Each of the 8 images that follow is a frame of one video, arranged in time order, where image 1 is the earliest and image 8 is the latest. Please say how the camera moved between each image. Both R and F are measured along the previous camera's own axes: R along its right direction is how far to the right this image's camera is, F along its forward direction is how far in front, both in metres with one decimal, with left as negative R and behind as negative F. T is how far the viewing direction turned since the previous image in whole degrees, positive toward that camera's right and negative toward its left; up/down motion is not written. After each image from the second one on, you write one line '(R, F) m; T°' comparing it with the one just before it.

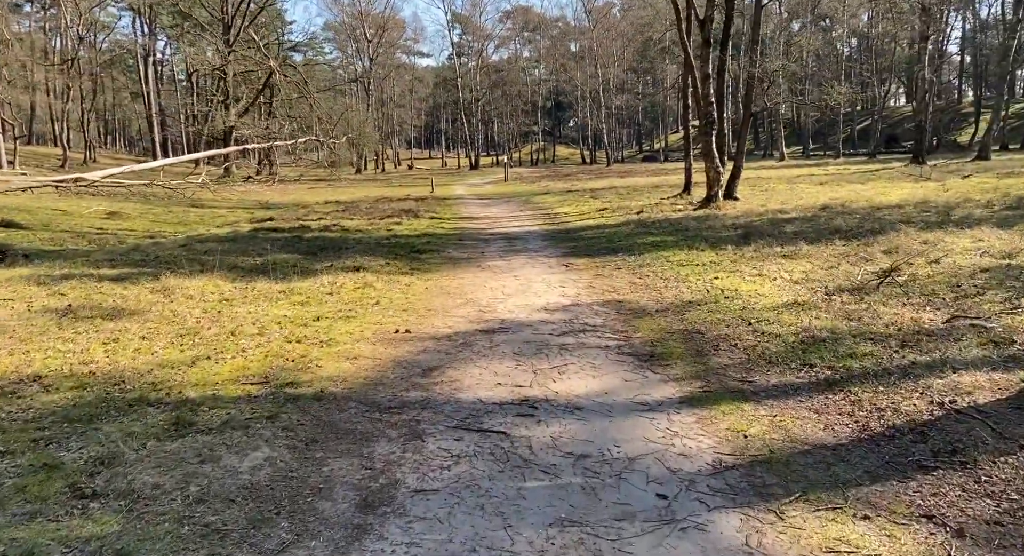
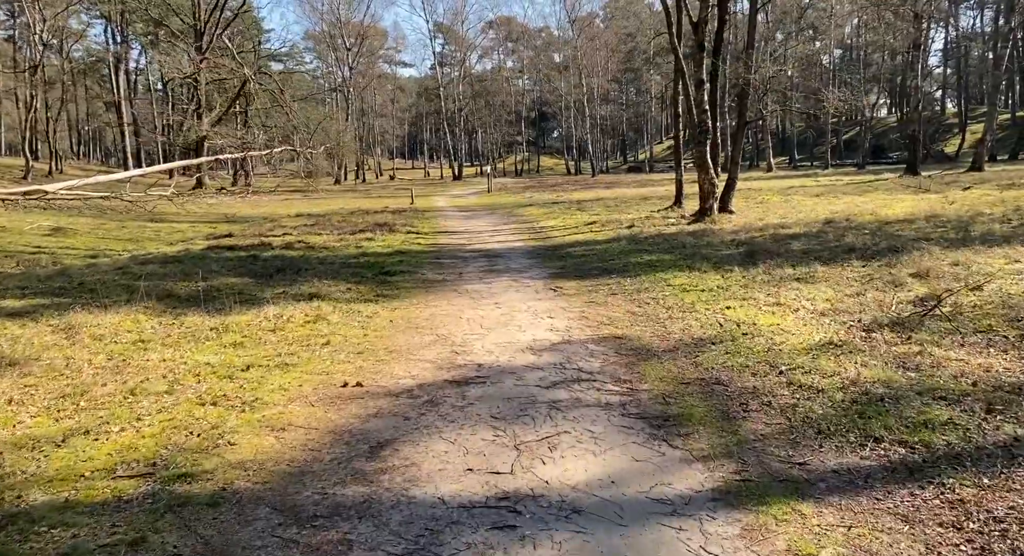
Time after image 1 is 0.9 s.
(+0.1, +1.6) m; +1°
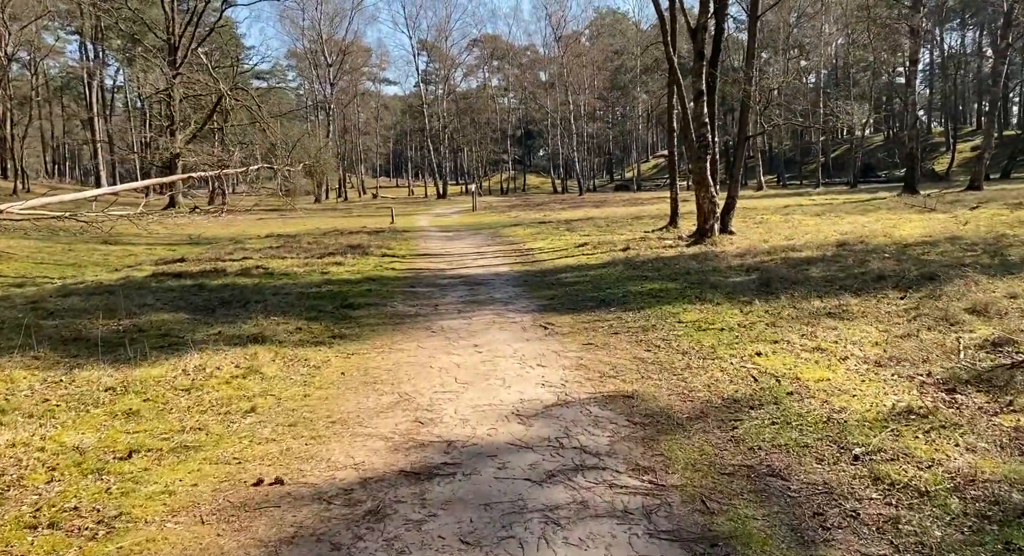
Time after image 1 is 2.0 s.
(0.0, +1.8) m; +1°
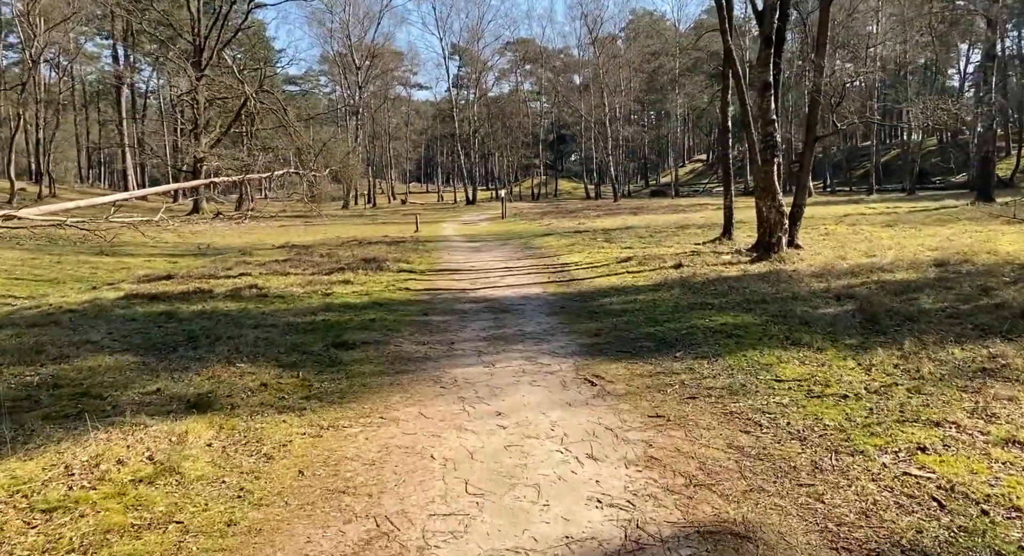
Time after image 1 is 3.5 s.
(-0.1, +2.5) m; -2°
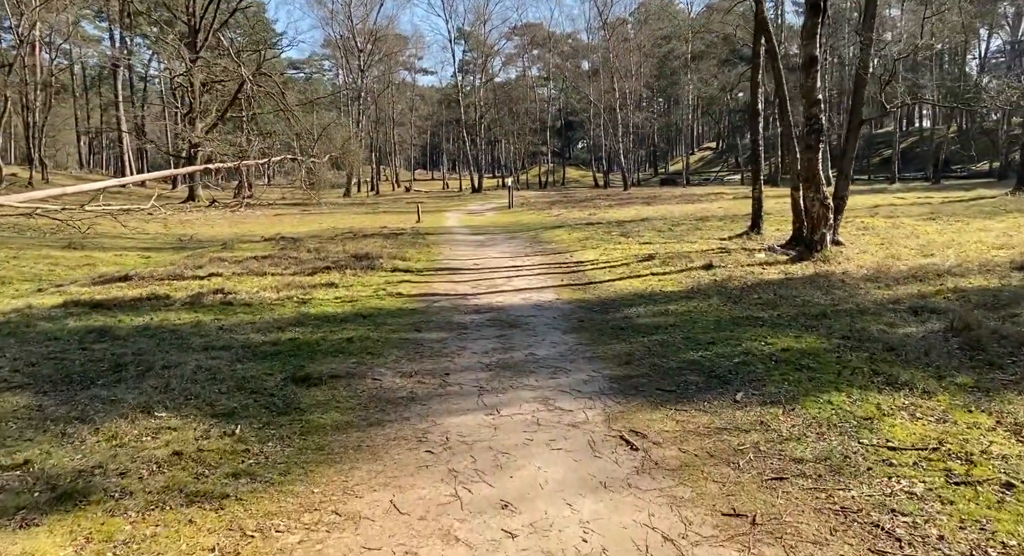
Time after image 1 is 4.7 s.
(0.0, +2.1) m; 0°
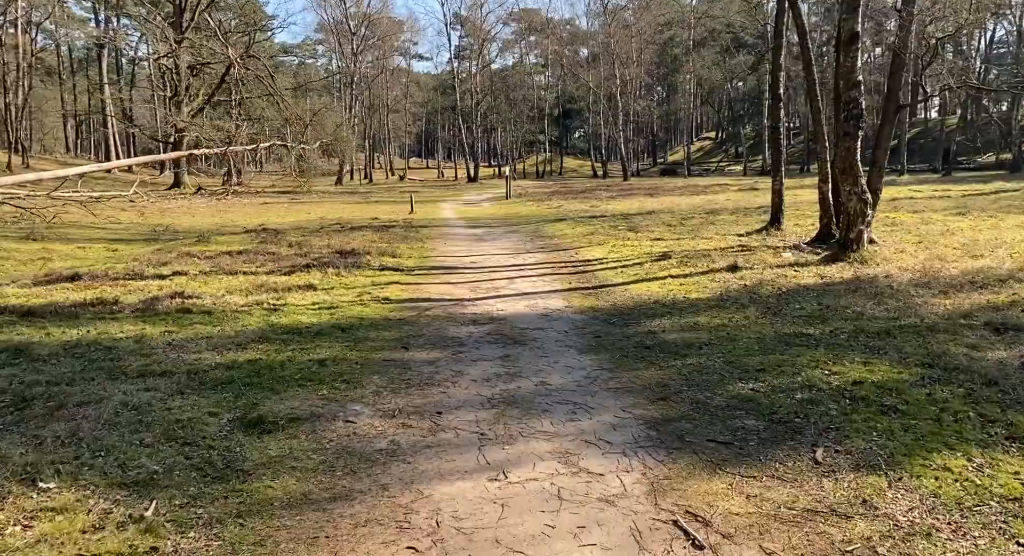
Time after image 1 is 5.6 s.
(-0.1, +1.6) m; 0°
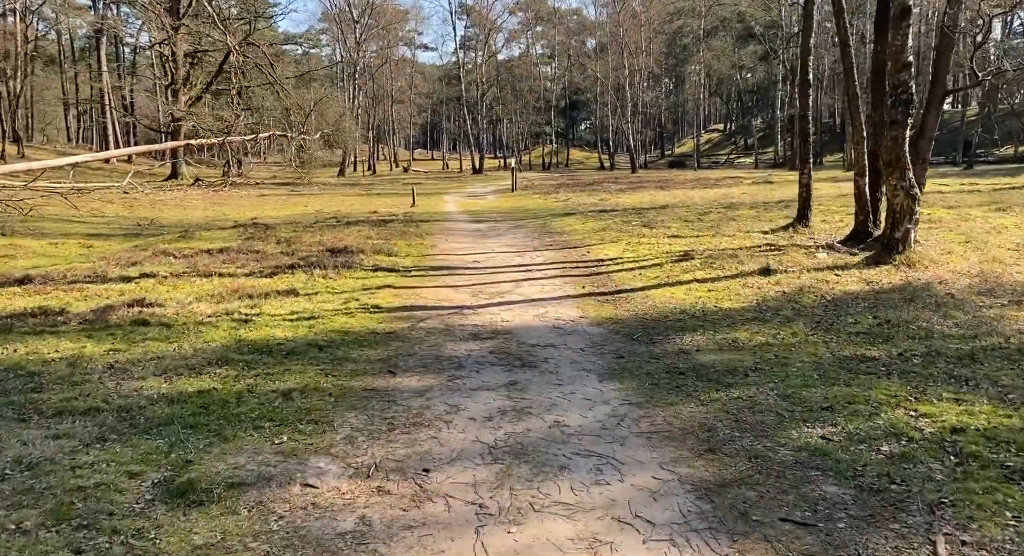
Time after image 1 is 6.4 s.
(0.0, +1.4) m; 0°
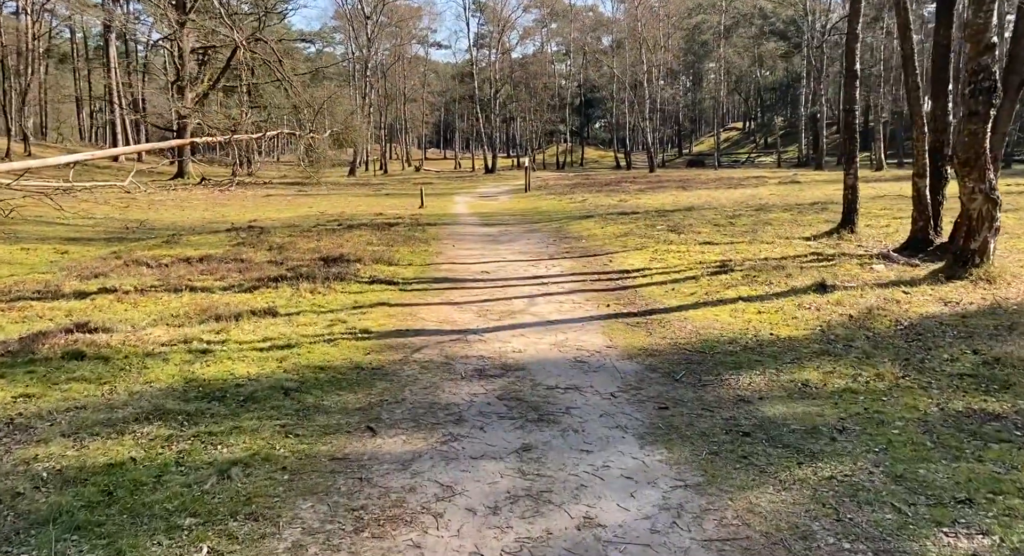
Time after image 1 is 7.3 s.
(0.0, +1.6) m; -1°
